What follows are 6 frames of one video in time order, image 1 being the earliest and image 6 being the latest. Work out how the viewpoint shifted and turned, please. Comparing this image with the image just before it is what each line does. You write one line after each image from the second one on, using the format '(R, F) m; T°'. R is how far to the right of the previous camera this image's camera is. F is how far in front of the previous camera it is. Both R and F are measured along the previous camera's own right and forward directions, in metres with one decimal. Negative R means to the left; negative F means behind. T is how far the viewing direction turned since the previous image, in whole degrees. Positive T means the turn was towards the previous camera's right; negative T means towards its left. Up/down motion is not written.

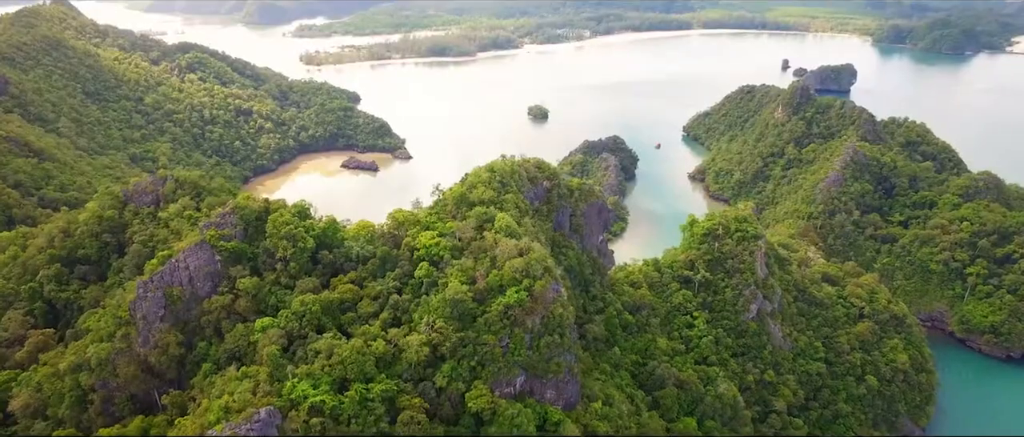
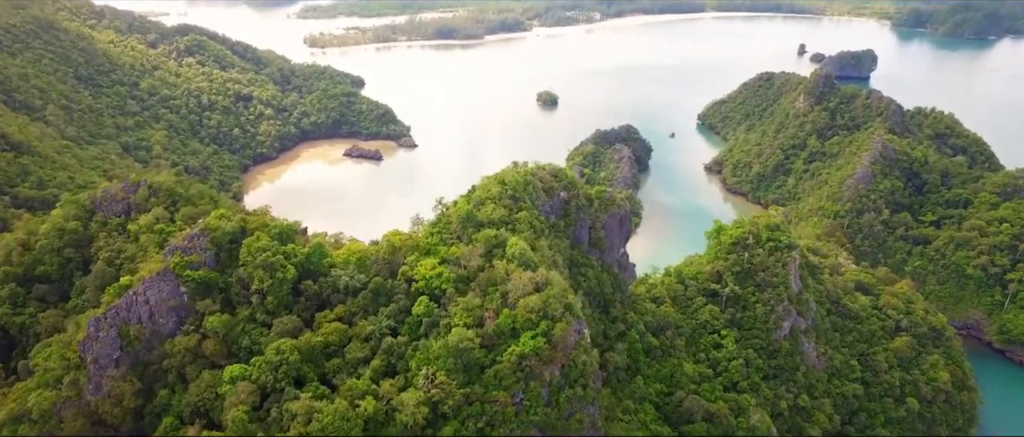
(-0.2, +2.5) m; -1°
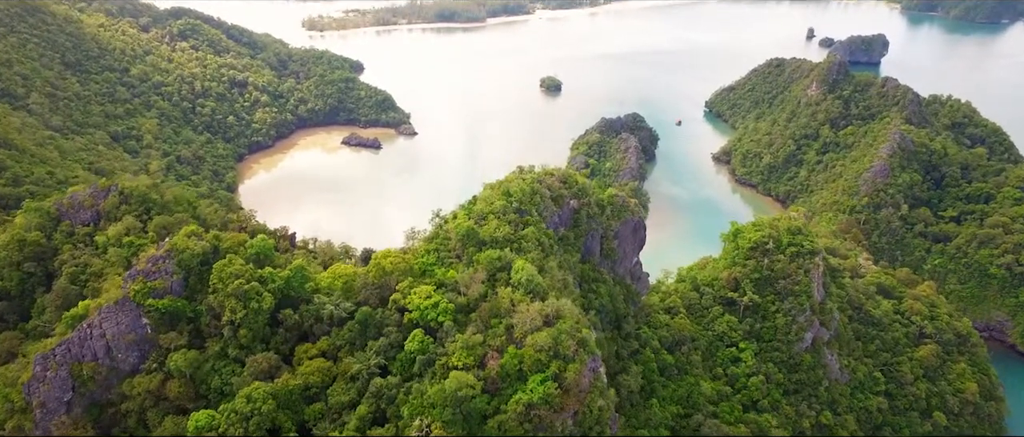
(-0.1, +1.8) m; 0°
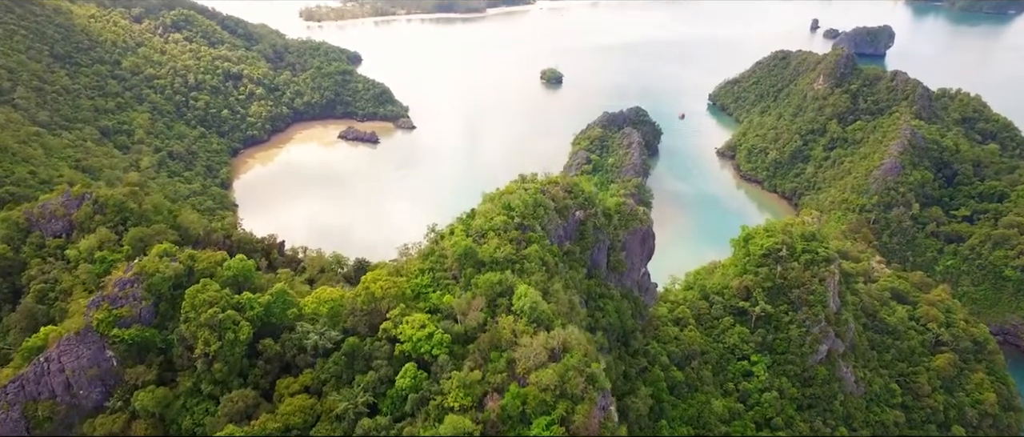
(0.0, +1.2) m; 0°
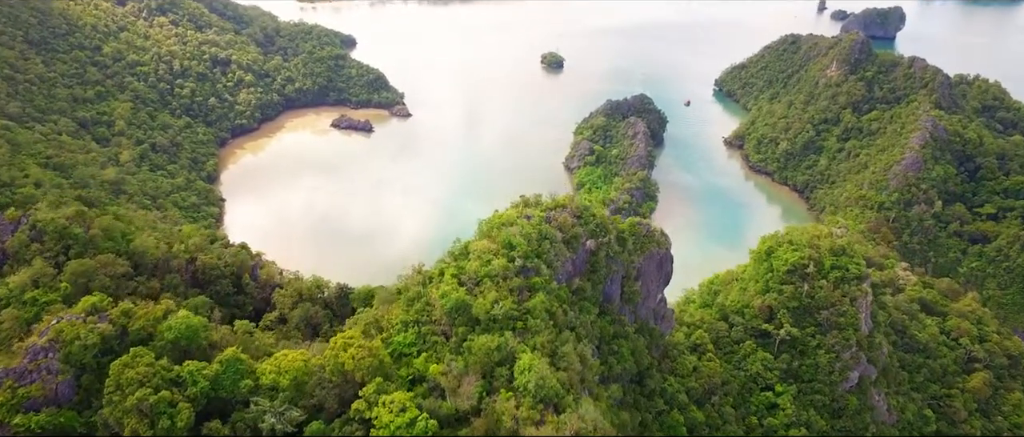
(0.0, +2.3) m; 0°
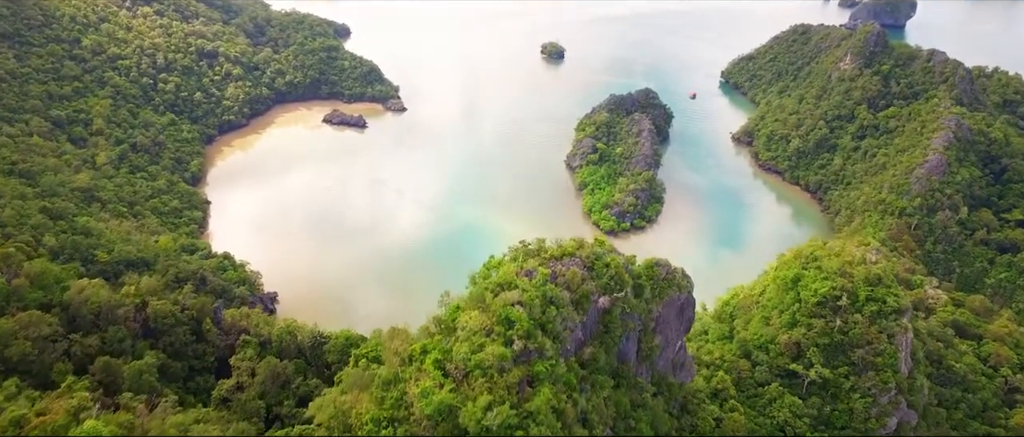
(0.0, +2.4) m; 0°
